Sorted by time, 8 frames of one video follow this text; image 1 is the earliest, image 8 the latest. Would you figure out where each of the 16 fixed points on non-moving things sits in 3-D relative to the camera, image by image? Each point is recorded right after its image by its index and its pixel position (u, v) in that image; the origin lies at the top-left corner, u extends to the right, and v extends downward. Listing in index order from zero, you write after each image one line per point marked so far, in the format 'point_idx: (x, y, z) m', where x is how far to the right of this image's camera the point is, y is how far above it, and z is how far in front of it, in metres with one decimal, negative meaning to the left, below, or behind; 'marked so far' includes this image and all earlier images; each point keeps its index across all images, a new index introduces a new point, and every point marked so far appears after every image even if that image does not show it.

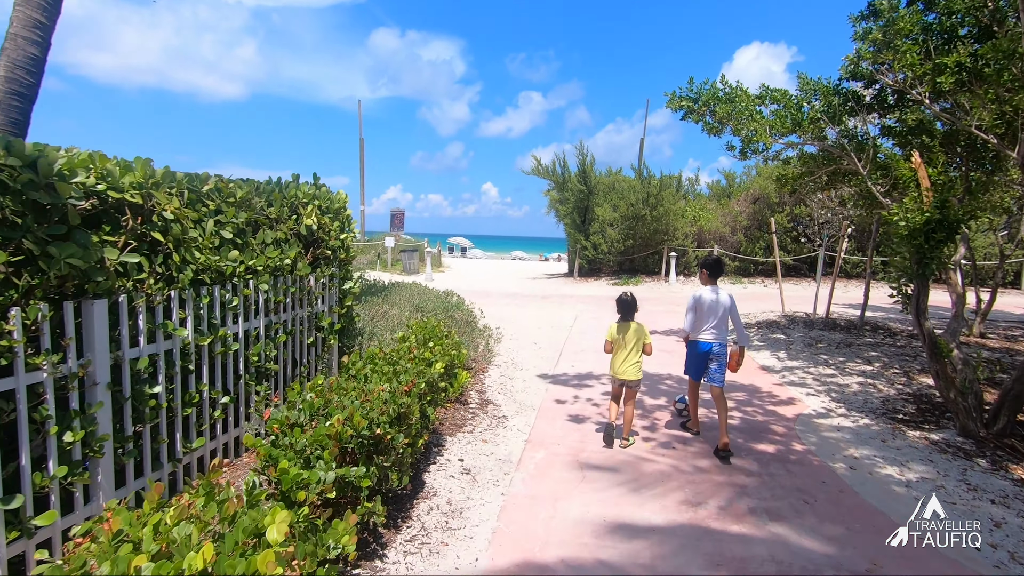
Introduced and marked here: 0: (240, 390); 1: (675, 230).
0: (-2.2, -0.8, +4.3) m
1: (+5.7, +2.0, +18.9) m
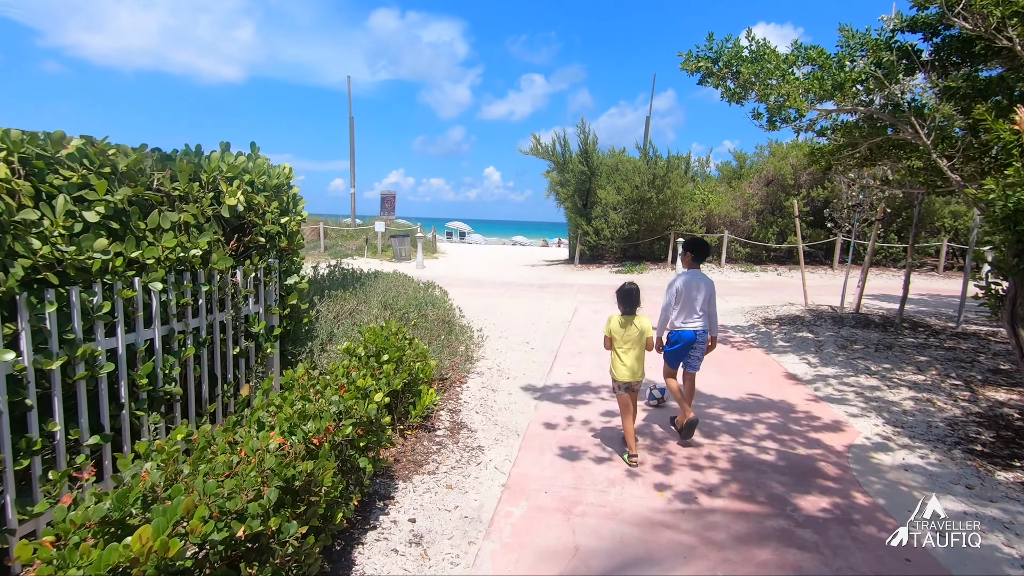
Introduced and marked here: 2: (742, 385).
0: (-2.3, -0.8, +3.2) m
1: (+5.6, +2.4, +17.7) m
2: (+2.4, -1.0, +5.7) m
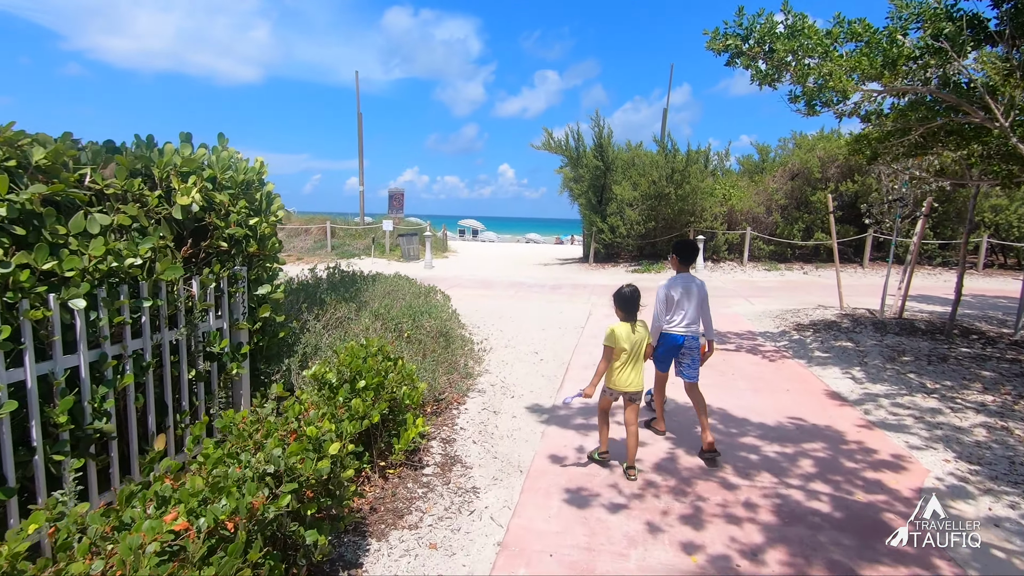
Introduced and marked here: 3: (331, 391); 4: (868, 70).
0: (-2.4, -0.9, +2.7) m
1: (+6.0, +2.4, +16.9) m
2: (+2.5, -1.1, +5.0) m
3: (-1.1, -0.6, +3.4) m
4: (+3.6, +2.2, +5.4) m
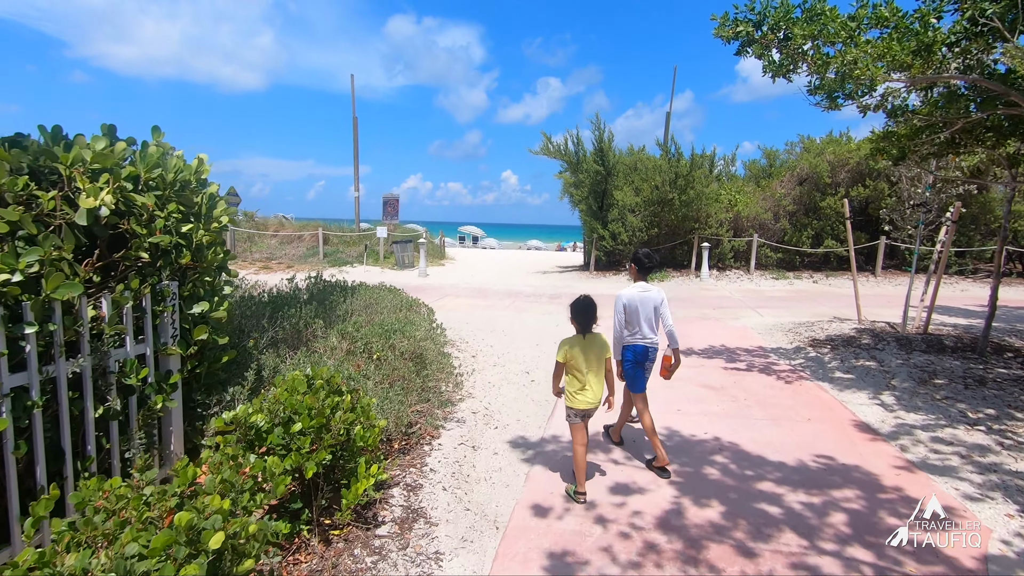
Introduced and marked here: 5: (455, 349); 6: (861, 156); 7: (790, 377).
0: (-2.5, -1.0, +2.0) m
1: (+5.9, +2.1, +16.3) m
2: (+2.3, -1.2, +4.3) m
3: (-1.3, -0.8, +2.7) m
4: (+3.4, +2.0, +4.8) m
5: (-0.8, -0.8, +7.2) m
6: (+9.8, +3.7, +15.3) m
7: (+3.2, -1.0, +6.2) m
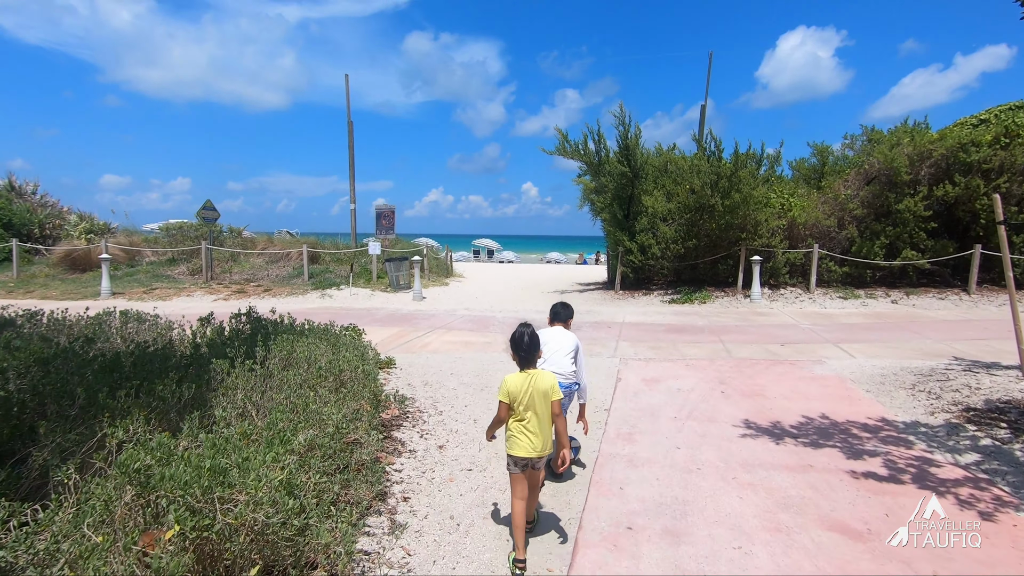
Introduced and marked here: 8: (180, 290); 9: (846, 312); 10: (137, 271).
0: (-2.8, -1.4, -0.4) m
1: (+6.2, +1.6, +13.6) m
2: (+2.1, -1.6, +1.7) m
3: (-1.5, -1.1, +0.3) m
4: (+3.2, +1.7, +2.2) m
5: (-0.8, -1.3, +4.7) m
6: (+10.0, +3.3, +12.4) m
7: (+3.1, -1.4, +3.5) m
8: (-9.6, 0.0, +15.5) m
9: (+7.2, -0.5, +11.8) m
10: (-12.2, +0.5, +17.6) m
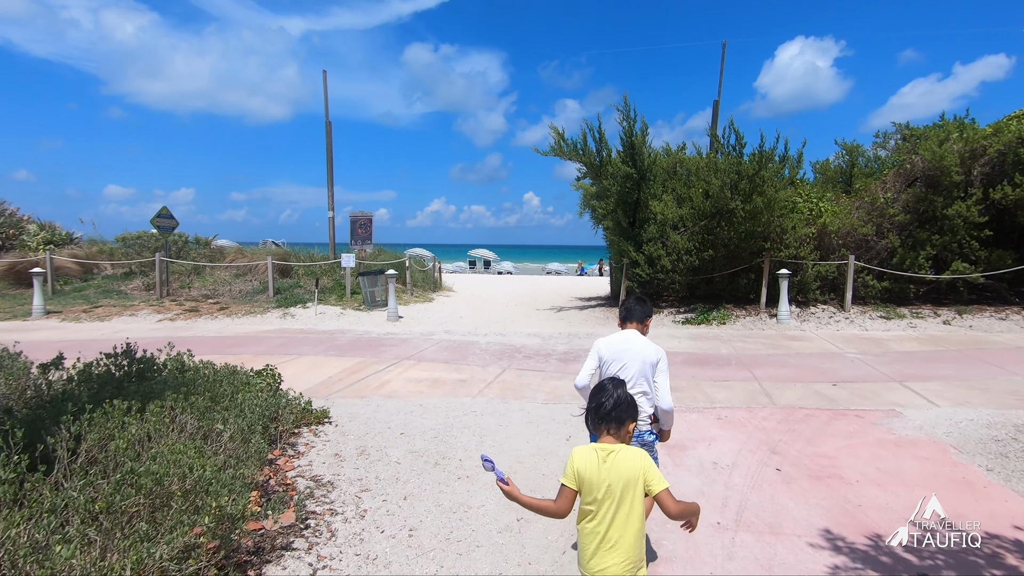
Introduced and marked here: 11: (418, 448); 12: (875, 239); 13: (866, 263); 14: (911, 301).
0: (-3.1, -1.5, -2.2) m
1: (+5.9, +1.2, +11.8) m
2: (+1.8, -1.7, -0.1) m
3: (-1.8, -1.3, -1.5) m
4: (+2.9, +1.5, +0.4) m
5: (-1.1, -1.5, +2.8) m
6: (+9.8, +2.9, +10.7) m
7: (+2.8, -1.6, +1.7) m
8: (-9.8, -0.5, +13.7) m
9: (+7.0, -0.8, +9.9) m
10: (-12.5, 0.0, +15.9) m
11: (-0.8, -1.4, +4.8) m
12: (+8.0, +1.1, +12.0) m
13: (+7.9, +0.6, +12.0) m
14: (+8.9, -0.2, +12.0) m
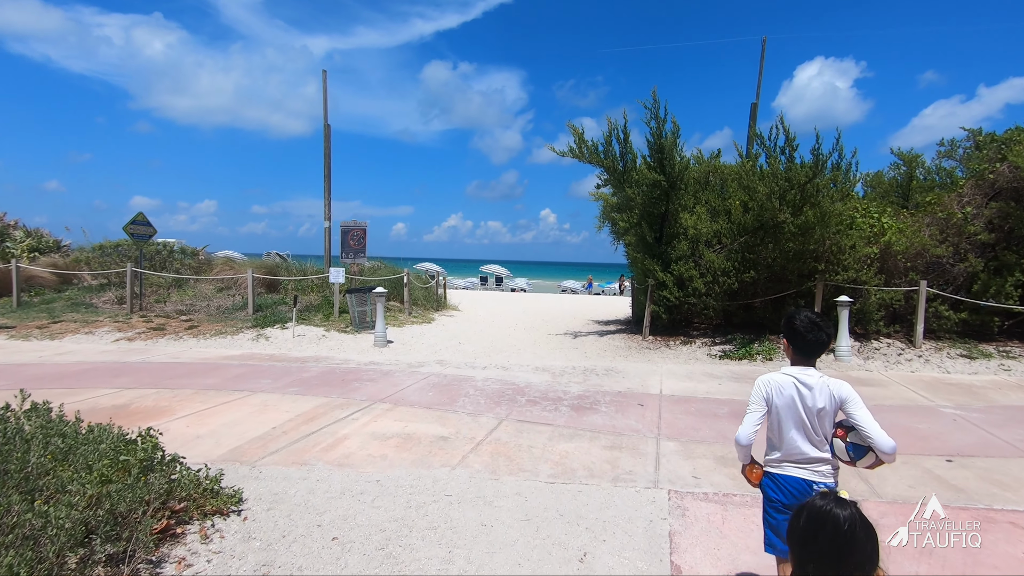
0: (-3.4, -1.5, -3.8) m
1: (+6.1, +0.7, +10.0) m
2: (+1.6, -1.9, -1.9) m
3: (-2.1, -1.3, -3.2) m
4: (+2.8, +1.4, -1.3) m
5: (-1.3, -1.7, +1.2) m
6: (+9.9, +2.3, +8.8) m
7: (+2.6, -1.8, -0.1) m
8: (-9.7, -0.8, +12.3) m
9: (+7.0, -1.3, +8.0) m
10: (-12.2, -0.3, +14.5) m
11: (-0.9, -1.6, +3.1) m
12: (+8.1, +0.5, +10.1) m
13: (+8.0, 0.0, +10.1) m
14: (+9.0, -0.9, +10.1) m
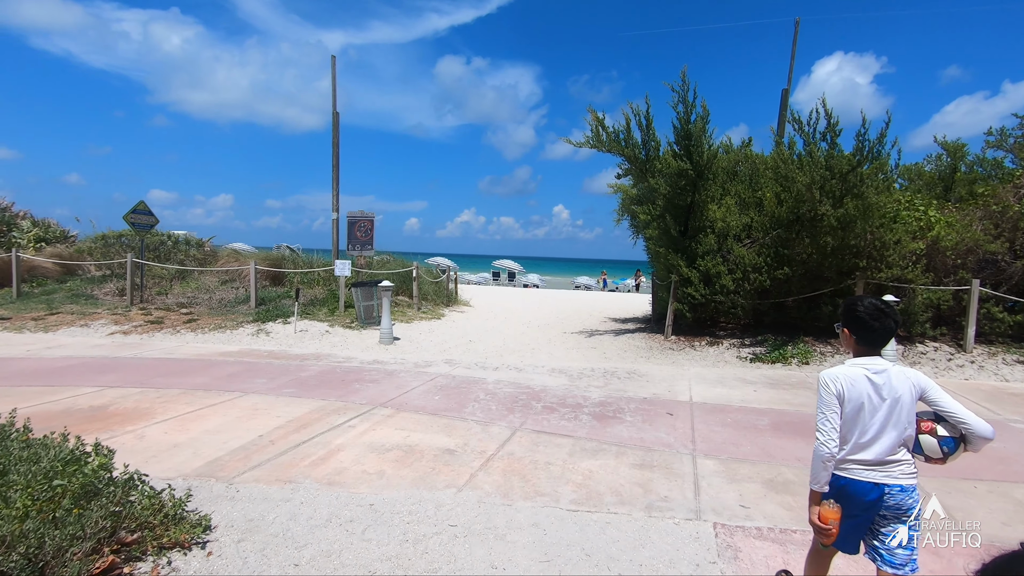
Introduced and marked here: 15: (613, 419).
0: (-3.4, -1.5, -4.4) m
1: (+6.3, +0.7, +9.2) m
2: (+1.6, -1.9, -2.6) m
3: (-2.2, -1.3, -3.8) m
4: (+2.8, +1.3, -2.0) m
5: (-1.2, -1.6, +0.5) m
6: (+10.2, +2.3, +7.9) m
7: (+2.6, -1.8, -0.8) m
8: (-9.4, -0.6, +11.9) m
9: (+7.2, -1.3, +7.2) m
10: (-11.9, 0.0, +14.1) m
11: (-0.8, -1.6, +2.5) m
12: (+8.4, +0.5, +9.2) m
13: (+8.2, 0.0, +9.3) m
14: (+9.2, -0.9, +9.2) m
15: (+1.1, -1.4, +5.7) m
